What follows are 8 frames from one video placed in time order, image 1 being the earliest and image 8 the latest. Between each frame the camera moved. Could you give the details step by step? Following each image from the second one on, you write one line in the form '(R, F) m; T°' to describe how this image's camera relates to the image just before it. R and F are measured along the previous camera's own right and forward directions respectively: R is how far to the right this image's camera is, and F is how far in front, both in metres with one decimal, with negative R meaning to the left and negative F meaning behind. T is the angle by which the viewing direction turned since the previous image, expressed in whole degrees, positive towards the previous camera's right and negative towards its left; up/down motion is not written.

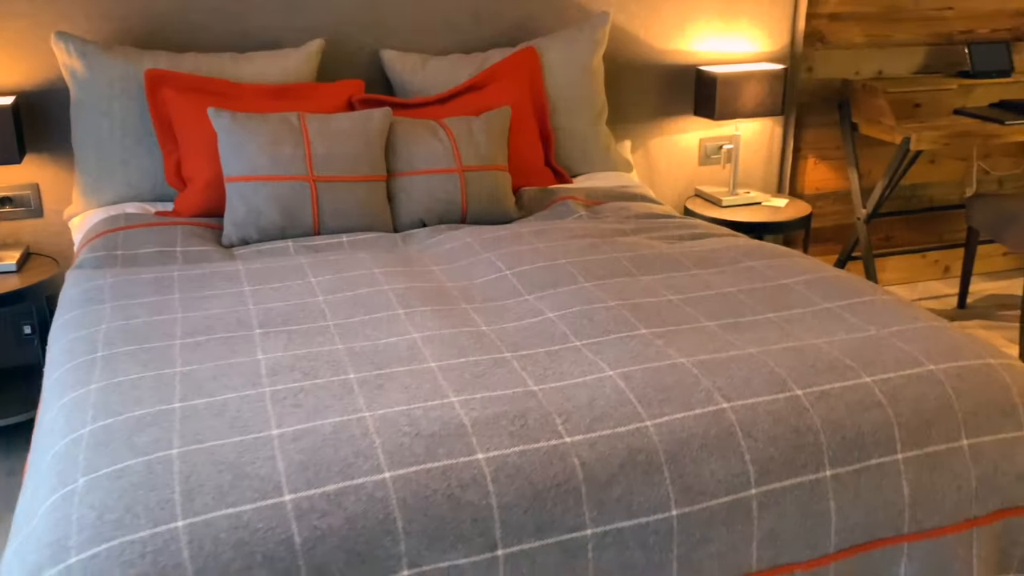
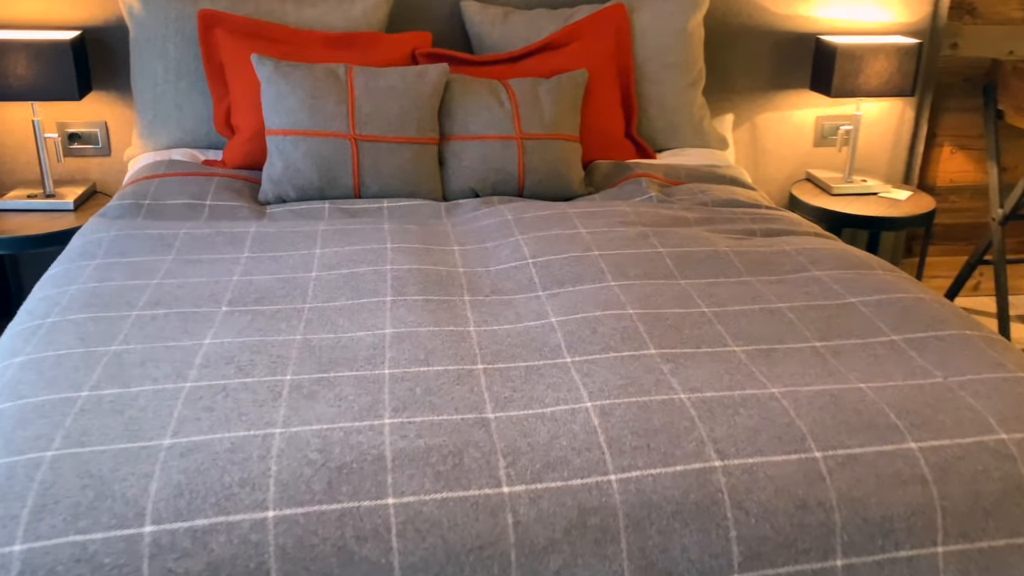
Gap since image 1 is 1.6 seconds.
(+0.2, +0.2) m; -8°
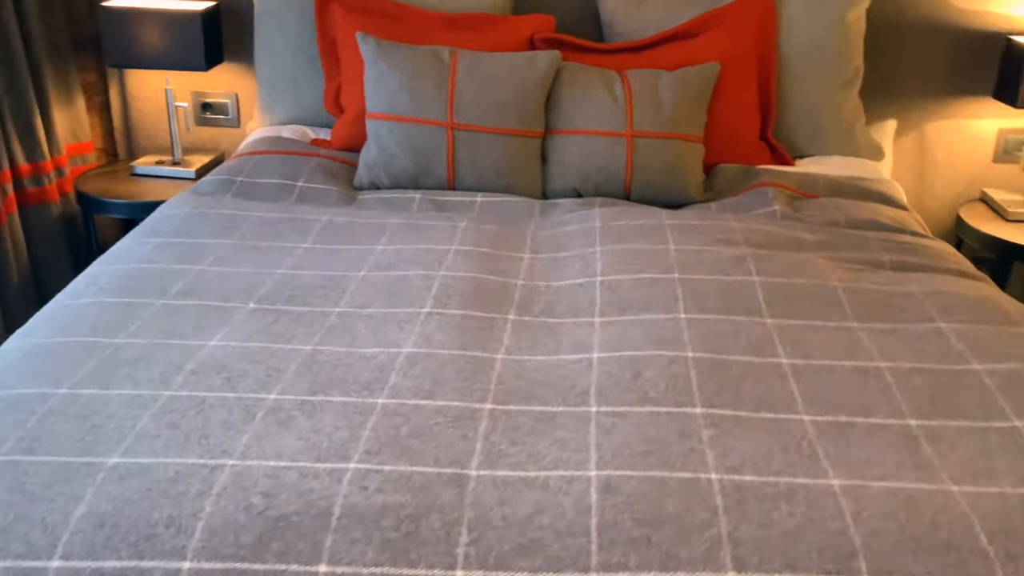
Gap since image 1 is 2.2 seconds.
(+0.2, +0.2) m; -11°
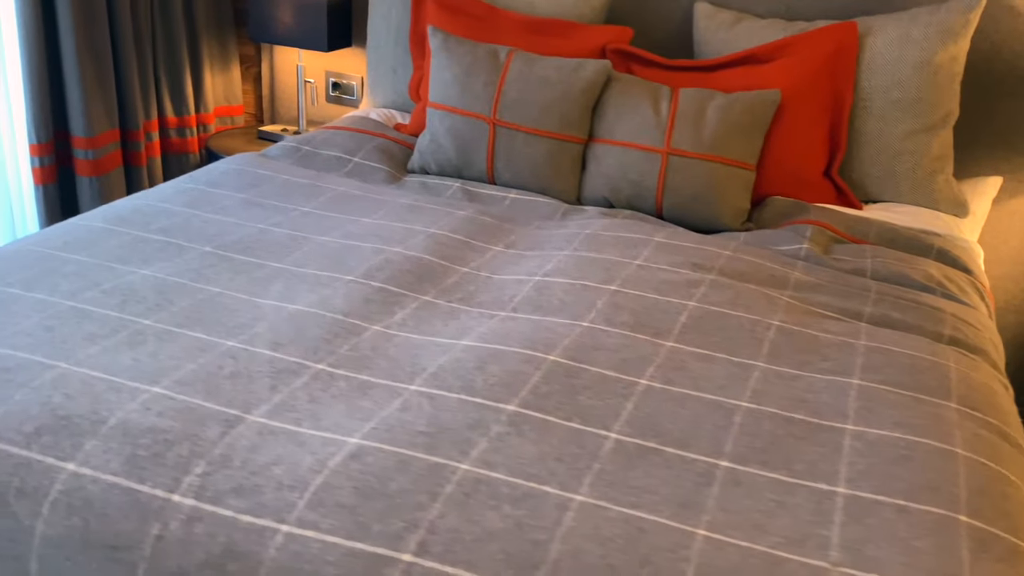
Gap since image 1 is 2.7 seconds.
(+0.5, 0.0) m; -14°
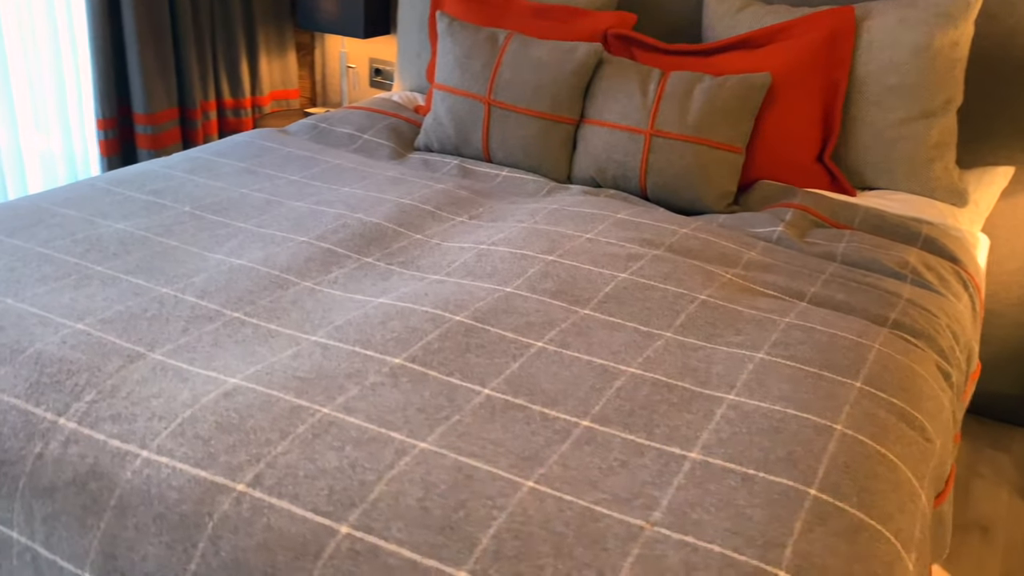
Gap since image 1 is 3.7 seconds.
(+0.3, 0.0) m; -7°
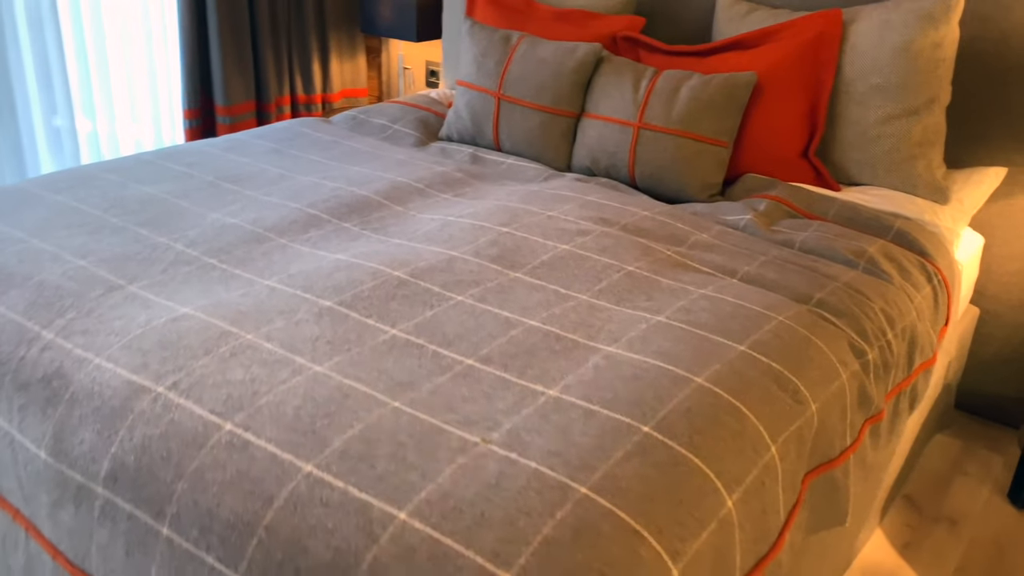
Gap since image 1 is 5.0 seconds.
(+0.3, -0.1) m; -8°
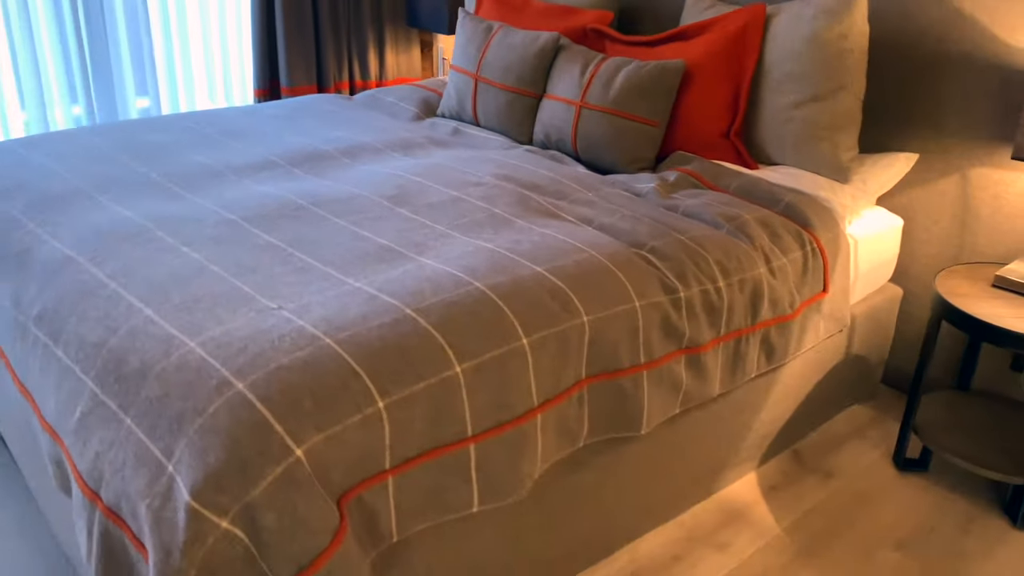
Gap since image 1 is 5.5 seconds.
(+0.5, -0.2) m; -10°
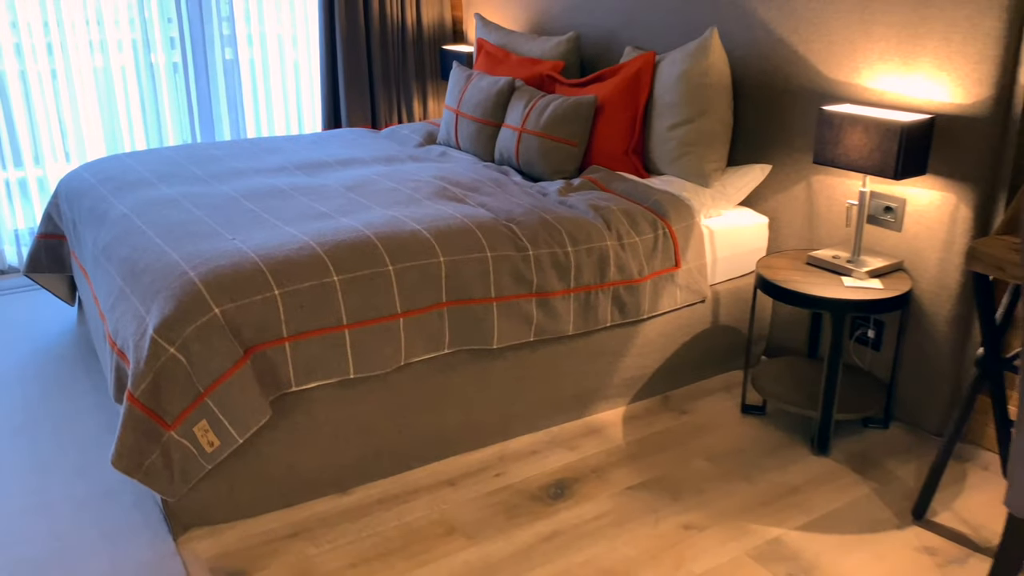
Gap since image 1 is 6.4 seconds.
(+0.6, -0.6) m; -9°
